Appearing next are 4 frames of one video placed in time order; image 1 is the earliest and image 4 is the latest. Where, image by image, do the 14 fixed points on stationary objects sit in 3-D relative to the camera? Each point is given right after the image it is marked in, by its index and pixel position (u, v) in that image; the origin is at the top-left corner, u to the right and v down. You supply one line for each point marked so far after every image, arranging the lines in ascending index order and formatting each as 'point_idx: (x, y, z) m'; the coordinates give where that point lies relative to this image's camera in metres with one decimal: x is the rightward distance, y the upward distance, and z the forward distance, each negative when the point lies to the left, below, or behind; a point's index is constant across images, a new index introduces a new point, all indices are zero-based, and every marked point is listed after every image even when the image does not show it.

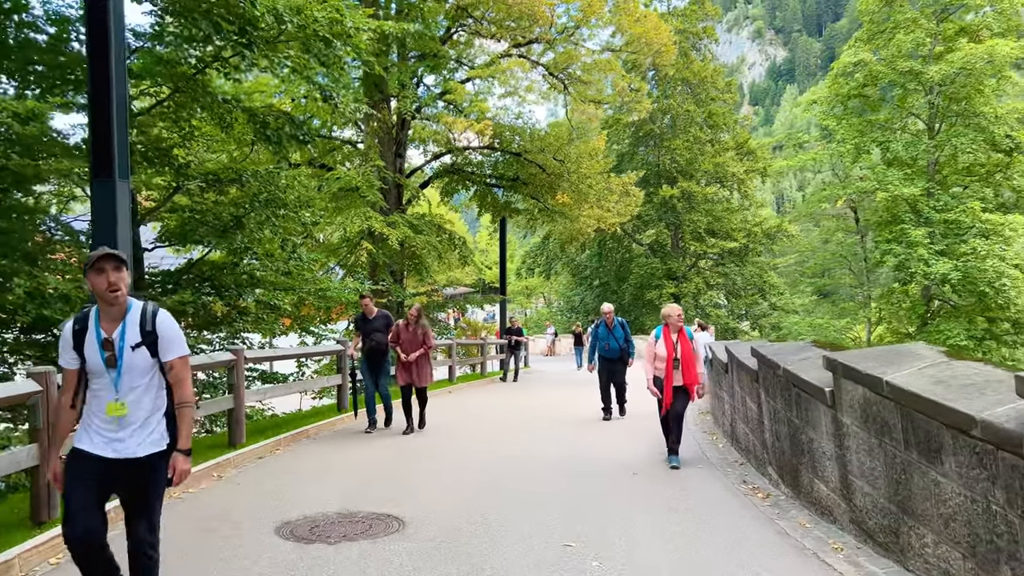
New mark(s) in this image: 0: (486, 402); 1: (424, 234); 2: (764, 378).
0: (-0.3, -1.8, +12.6) m
1: (-1.7, +1.0, +15.5) m
2: (+1.8, -0.6, +5.9) m
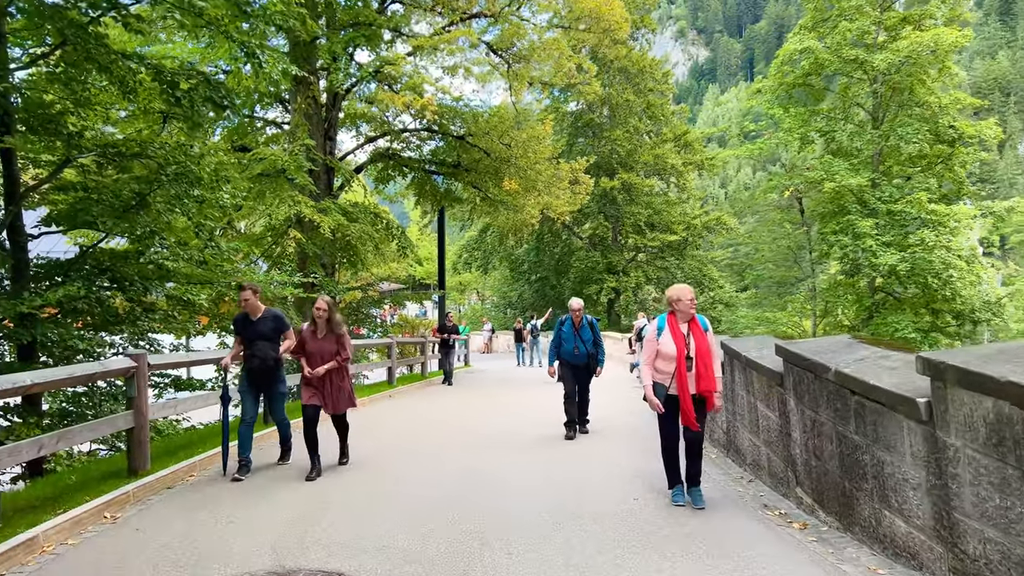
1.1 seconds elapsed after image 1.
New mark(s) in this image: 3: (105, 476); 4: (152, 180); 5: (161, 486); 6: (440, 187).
0: (-1.0, -1.7, +11.4) m
1: (-2.6, +1.1, +14.1) m
2: (+1.7, -0.6, +4.8) m
3: (-2.9, -1.4, +6.0) m
4: (-3.6, +1.1, +8.3) m
5: (-2.5, -1.4, +5.8) m
6: (-1.6, +2.3, +18.6) m
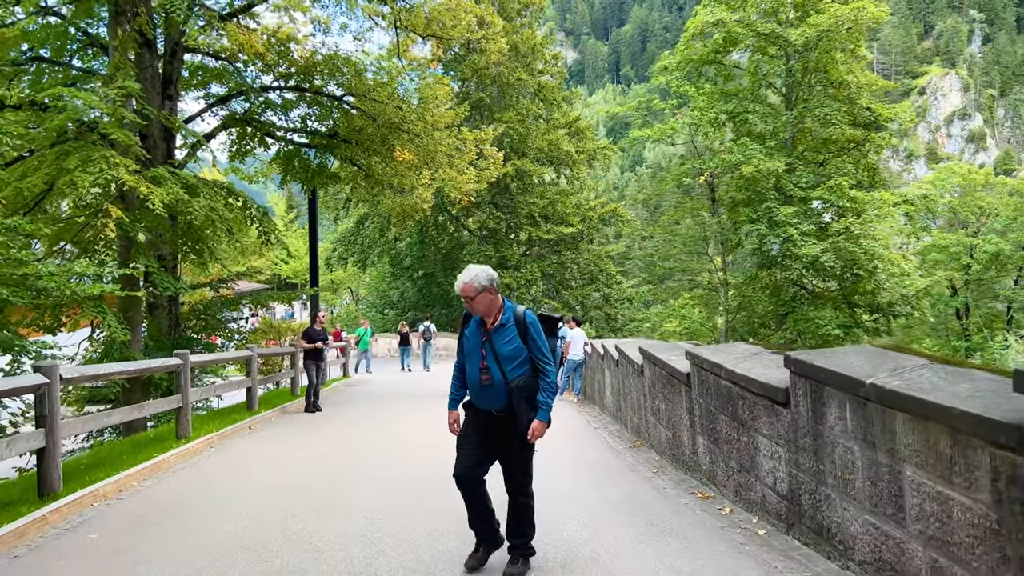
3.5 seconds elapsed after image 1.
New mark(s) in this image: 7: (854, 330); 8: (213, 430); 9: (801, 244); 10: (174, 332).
0: (-2.0, -1.6, +8.4) m
1: (-4.0, +1.2, +10.9) m
2: (+1.7, -0.5, +2.4) m
3: (-3.1, -1.3, +2.8) m
4: (-4.1, +1.1, +5.0) m
5: (-2.6, -1.3, +2.7) m
6: (-3.8, +2.3, +15.5) m
7: (+7.8, -1.0, +18.8) m
8: (-3.2, -1.5, +8.9) m
9: (+6.5, +1.0, +18.5) m
10: (-5.3, -0.7, +13.0) m
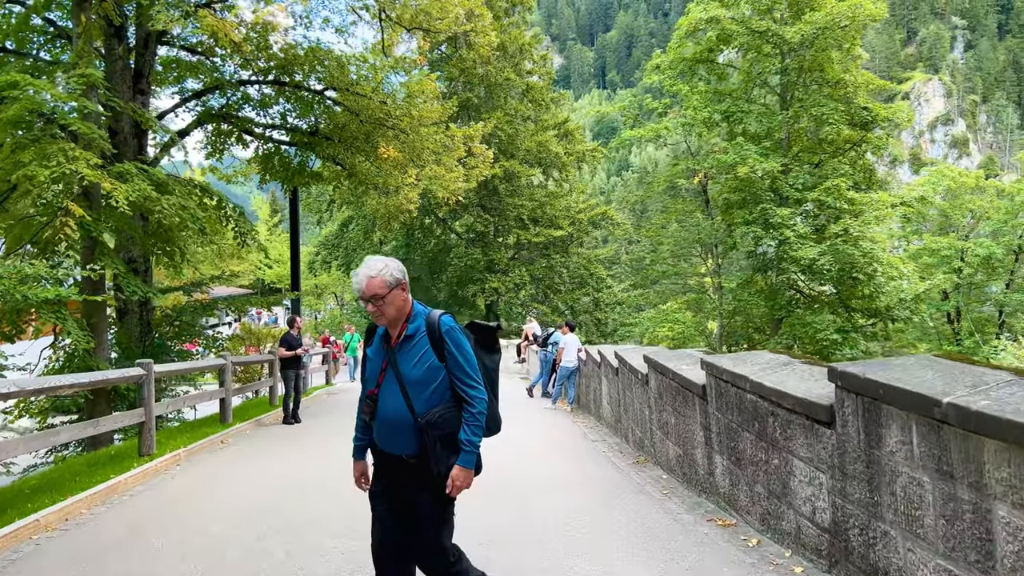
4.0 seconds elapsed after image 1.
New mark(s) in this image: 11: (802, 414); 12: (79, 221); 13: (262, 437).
0: (-2.0, -1.6, +7.8) m
1: (-4.1, +1.1, +10.2) m
2: (+1.7, -0.5, +1.8) m
3: (-3.0, -1.3, +2.1) m
4: (-4.1, +1.1, +4.3) m
5: (-2.5, -1.3, +2.0) m
6: (-4.0, +2.2, +14.8) m
7: (+7.6, -1.0, +18.4) m
8: (-3.3, -1.6, +8.2) m
9: (+6.2, +0.9, +18.0) m
10: (-5.5, -0.7, +12.3) m
11: (+1.4, -0.6, +3.9) m
12: (-4.7, +0.7, +9.0) m
13: (-2.8, -1.7, +9.3) m
